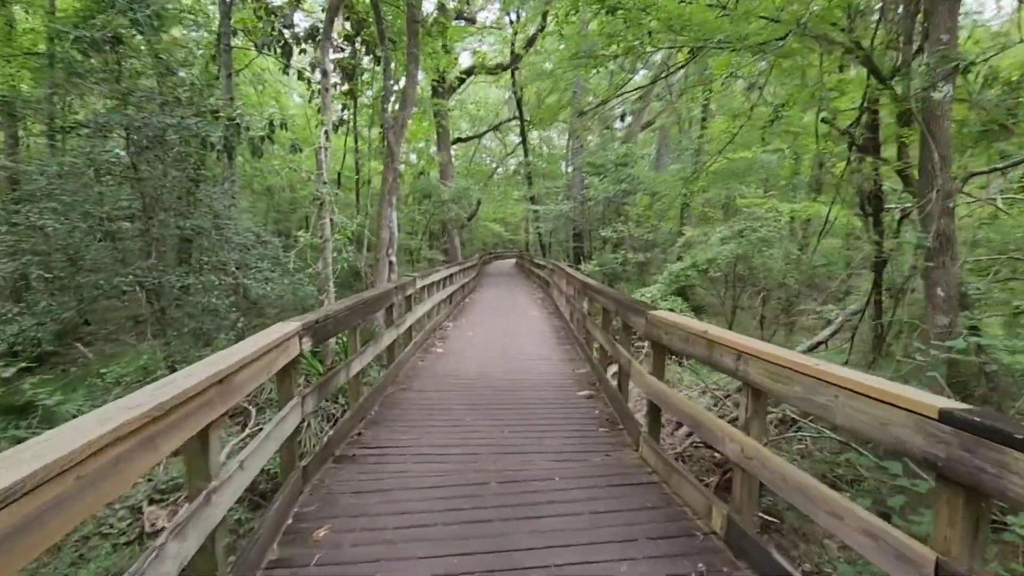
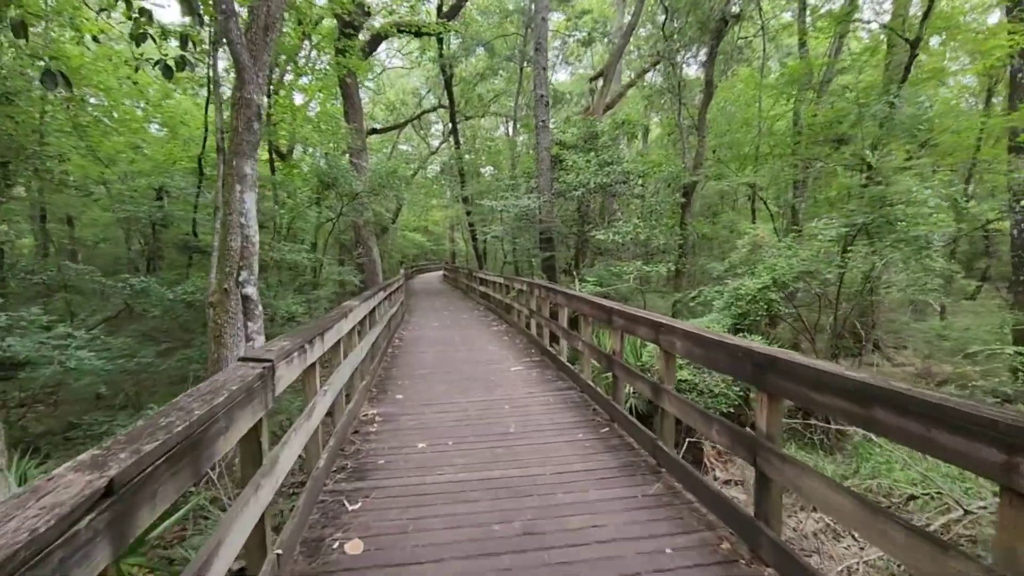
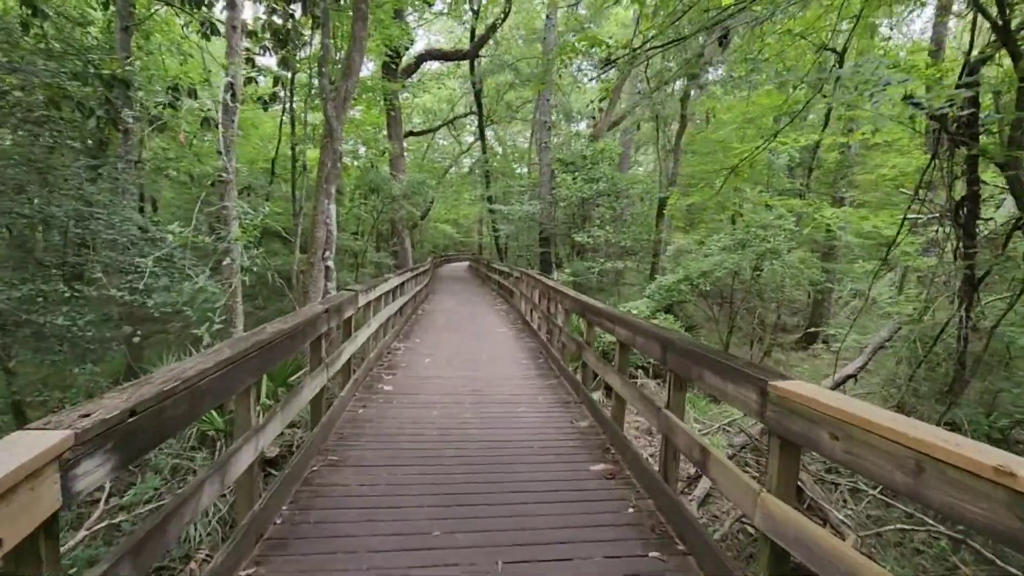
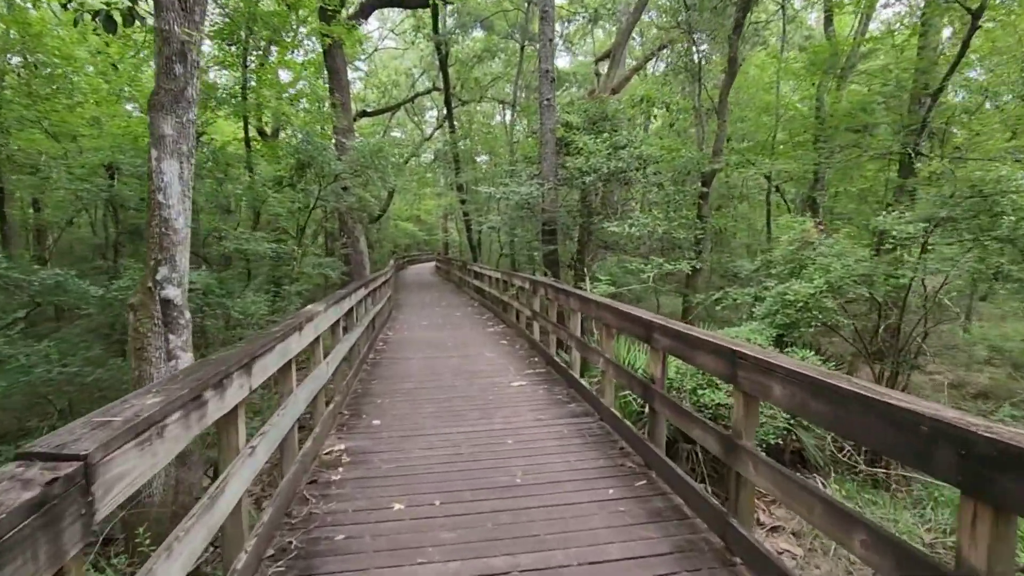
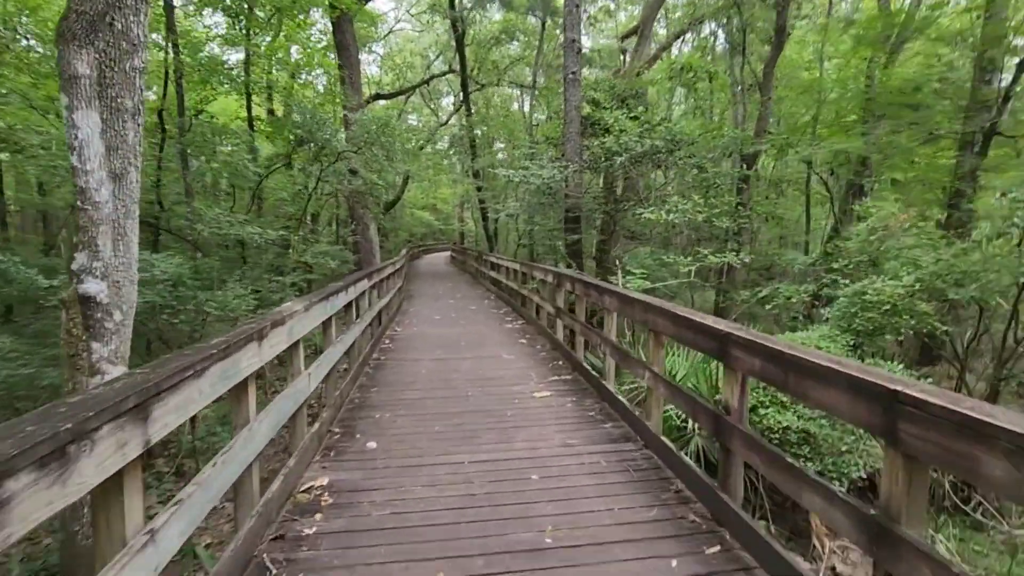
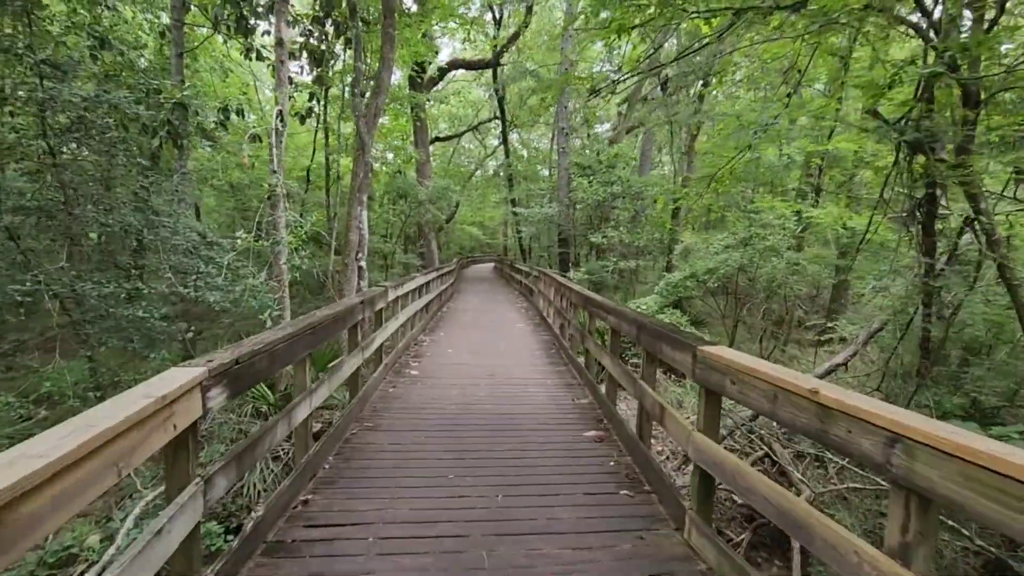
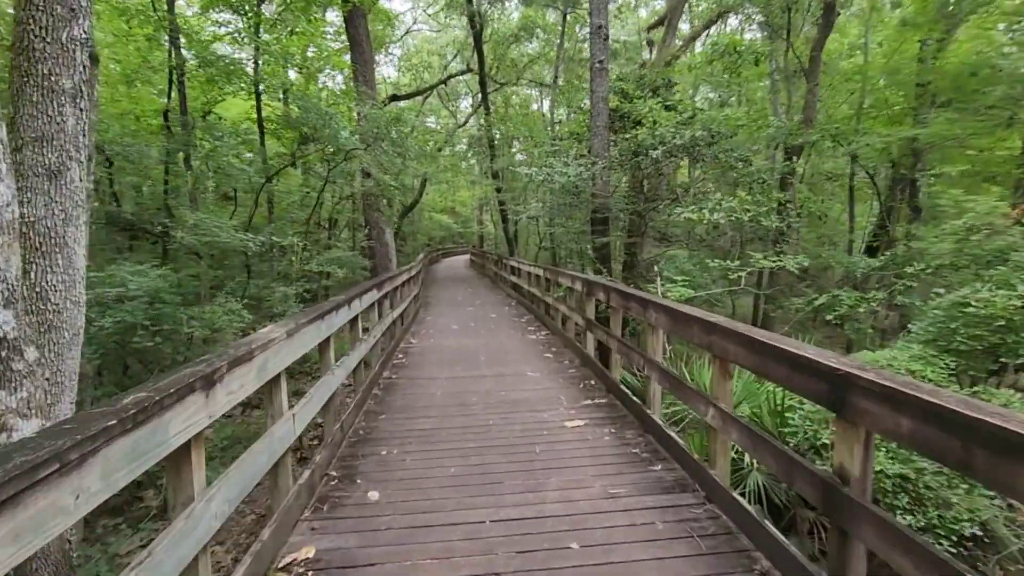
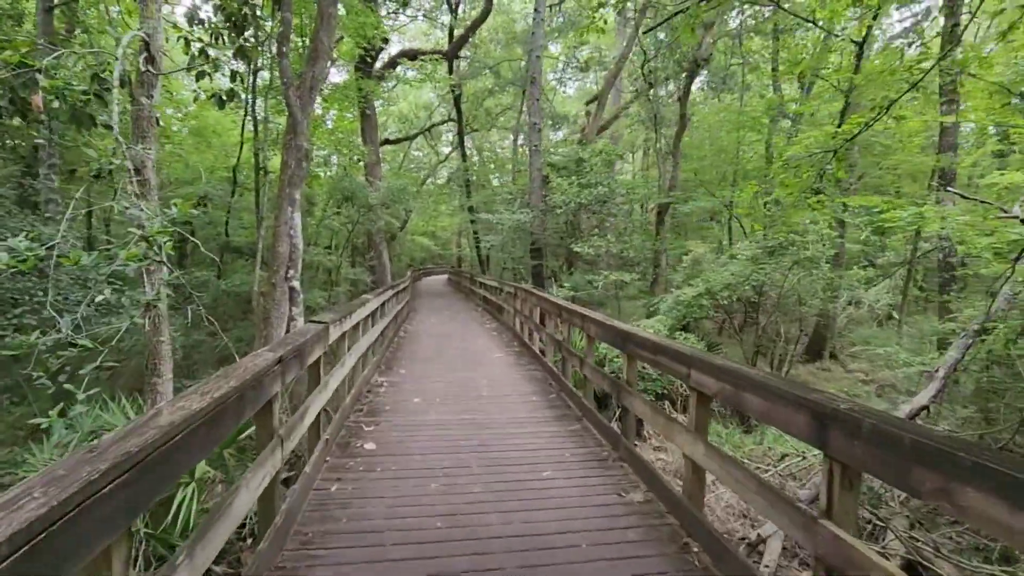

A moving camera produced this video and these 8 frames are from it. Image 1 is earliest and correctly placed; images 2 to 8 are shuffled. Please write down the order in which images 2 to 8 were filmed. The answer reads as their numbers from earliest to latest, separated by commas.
6, 3, 8, 2, 4, 5, 7
